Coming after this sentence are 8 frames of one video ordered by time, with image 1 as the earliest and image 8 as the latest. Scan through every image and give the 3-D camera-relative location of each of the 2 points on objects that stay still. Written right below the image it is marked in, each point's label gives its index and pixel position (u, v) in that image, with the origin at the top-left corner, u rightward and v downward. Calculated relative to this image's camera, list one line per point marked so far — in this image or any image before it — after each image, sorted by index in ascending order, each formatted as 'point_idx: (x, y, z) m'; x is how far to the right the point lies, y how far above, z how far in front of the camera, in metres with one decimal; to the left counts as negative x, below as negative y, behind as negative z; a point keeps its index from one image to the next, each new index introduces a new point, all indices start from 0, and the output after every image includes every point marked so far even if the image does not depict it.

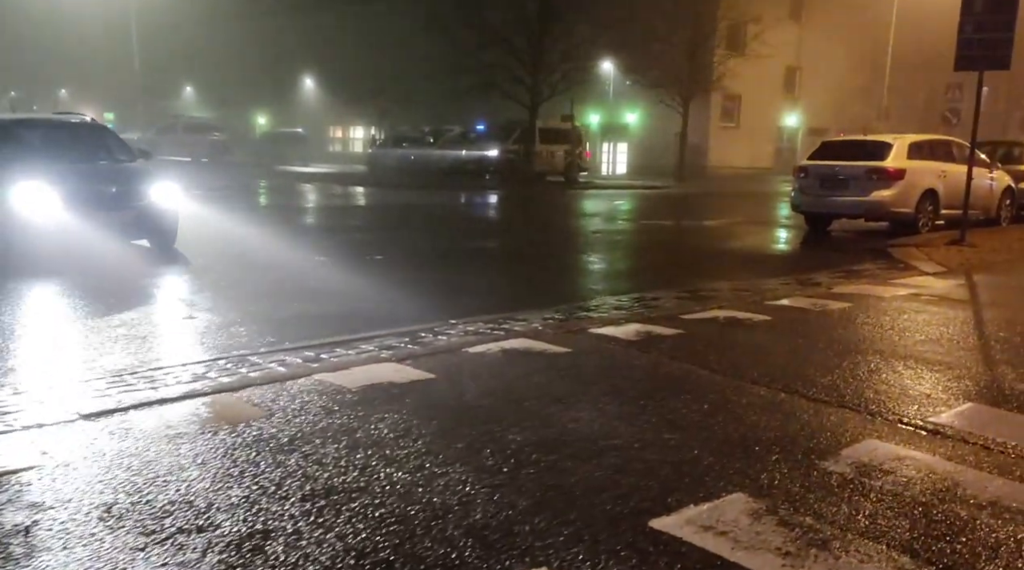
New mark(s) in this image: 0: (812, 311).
0: (+2.7, -0.3, +8.0) m
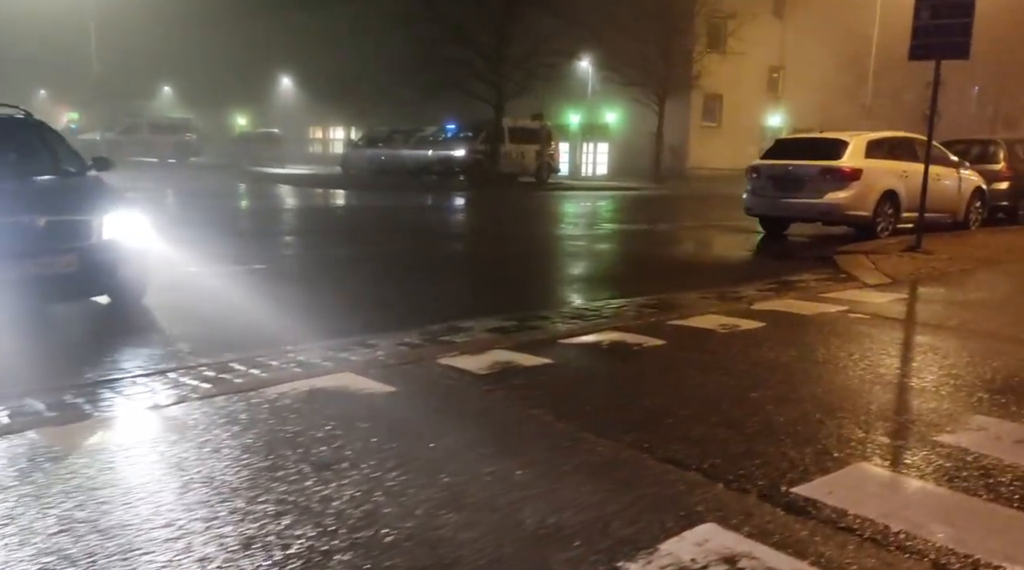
0: (+1.6, -0.4, +7.0) m
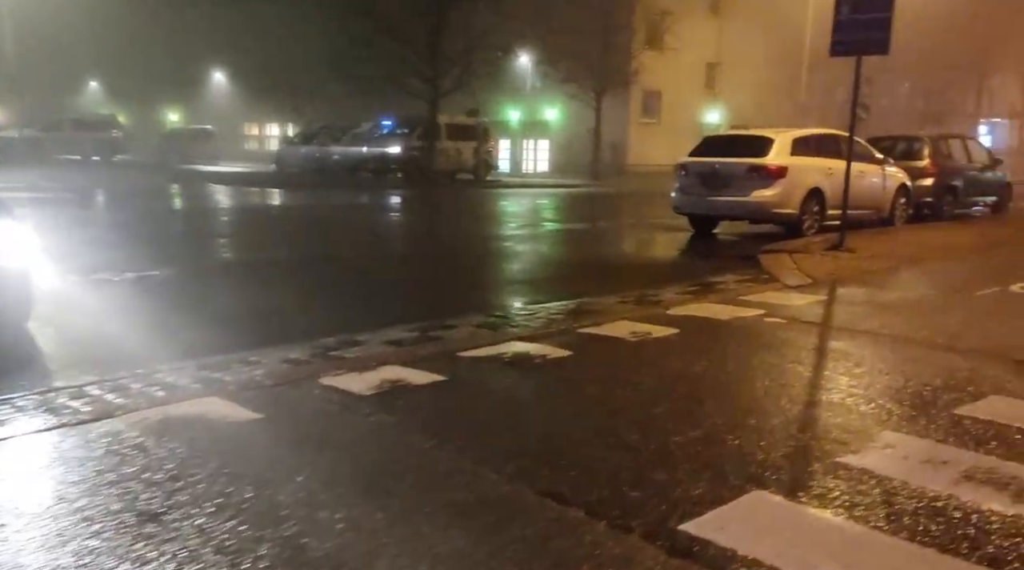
0: (+0.9, -0.4, +6.6) m
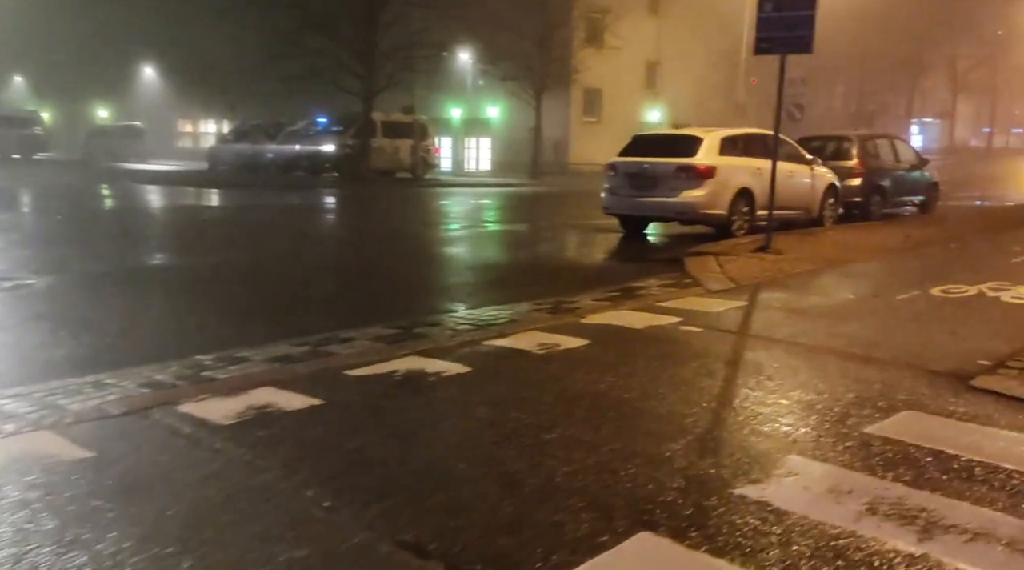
0: (+0.1, -0.5, +6.2) m
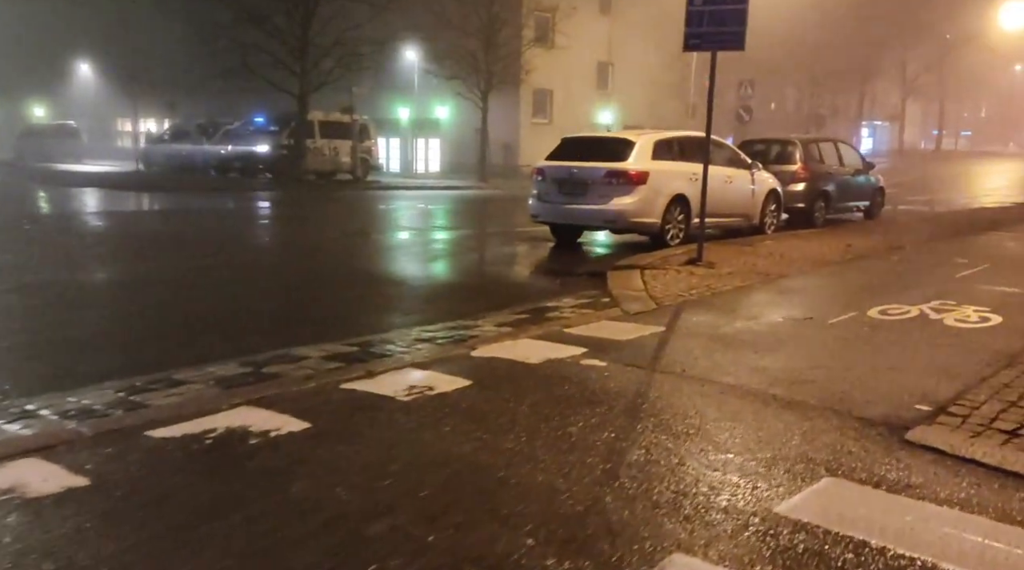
0: (-0.7, -0.7, +5.2) m
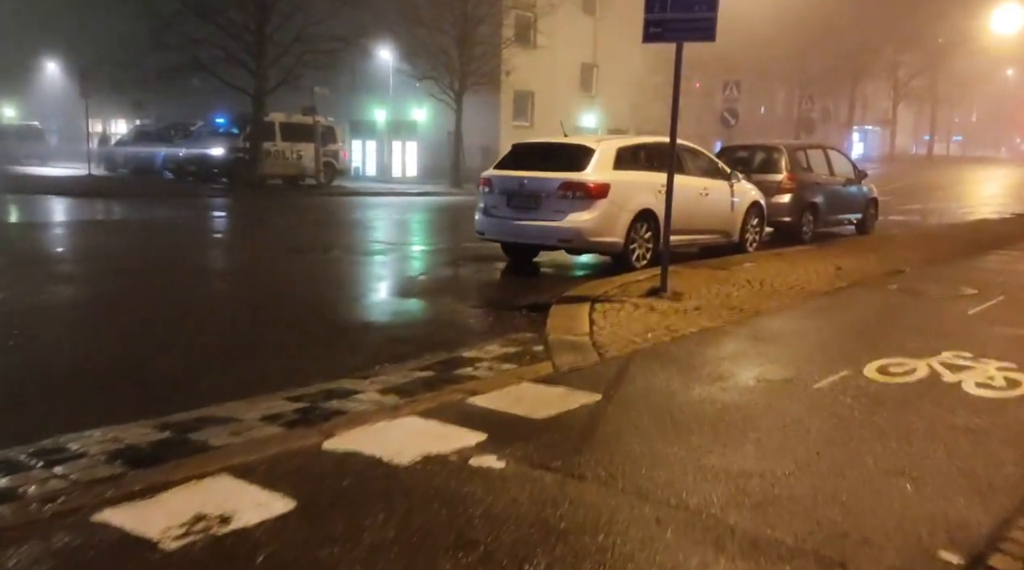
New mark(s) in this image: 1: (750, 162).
0: (-1.4, -1.0, +3.4) m
1: (+4.0, +2.1, +15.4) m
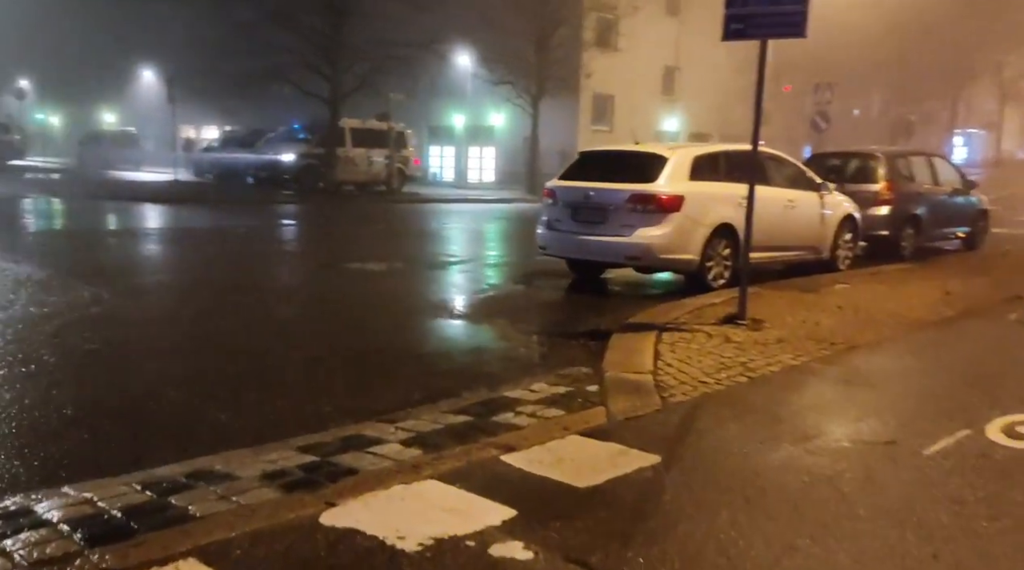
0: (-1.4, -1.2, +2.7) m
1: (+5.2, +1.8, +14.2) m
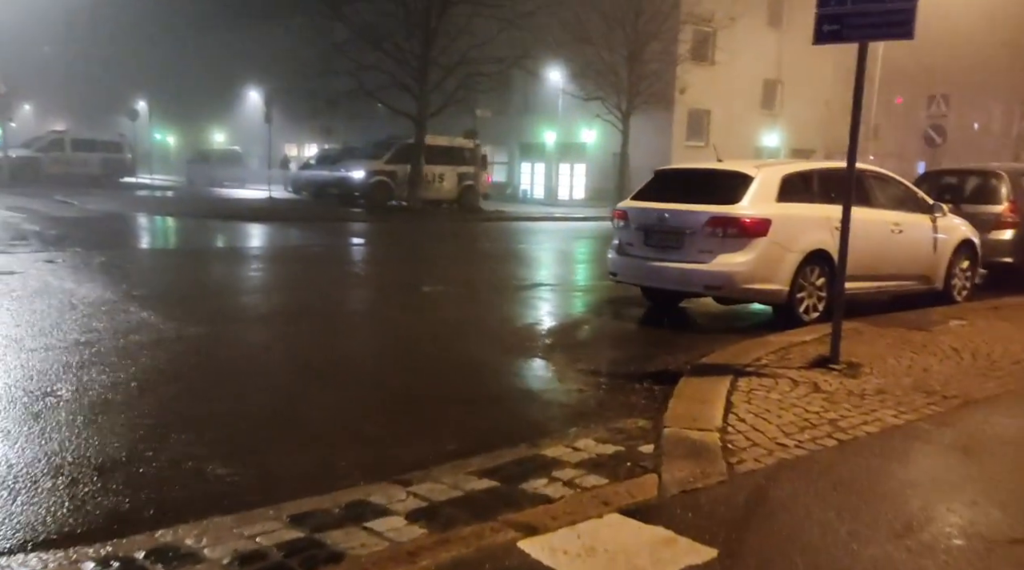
0: (-1.5, -1.4, +2.0) m
1: (+6.3, +1.3, +12.7) m
